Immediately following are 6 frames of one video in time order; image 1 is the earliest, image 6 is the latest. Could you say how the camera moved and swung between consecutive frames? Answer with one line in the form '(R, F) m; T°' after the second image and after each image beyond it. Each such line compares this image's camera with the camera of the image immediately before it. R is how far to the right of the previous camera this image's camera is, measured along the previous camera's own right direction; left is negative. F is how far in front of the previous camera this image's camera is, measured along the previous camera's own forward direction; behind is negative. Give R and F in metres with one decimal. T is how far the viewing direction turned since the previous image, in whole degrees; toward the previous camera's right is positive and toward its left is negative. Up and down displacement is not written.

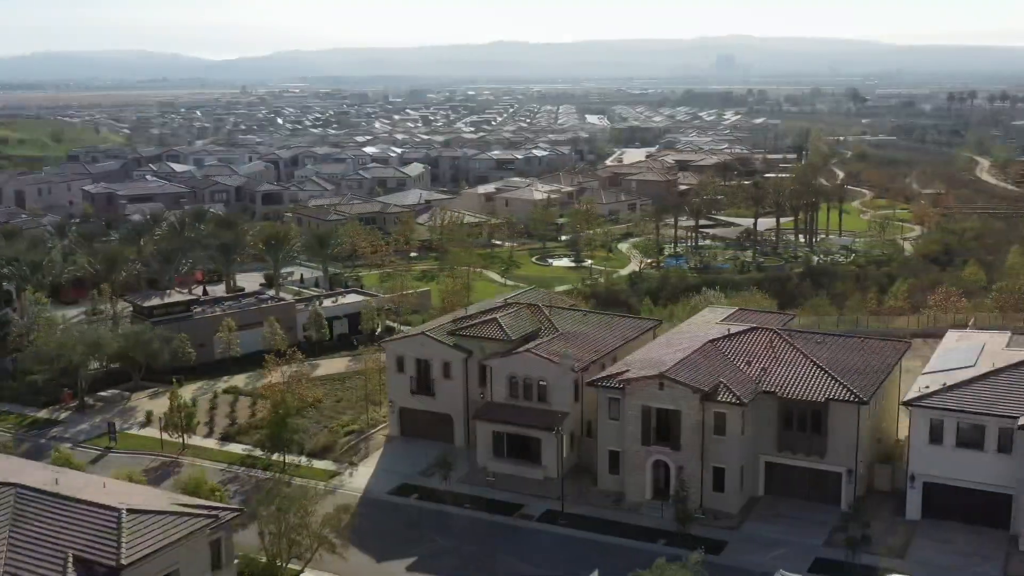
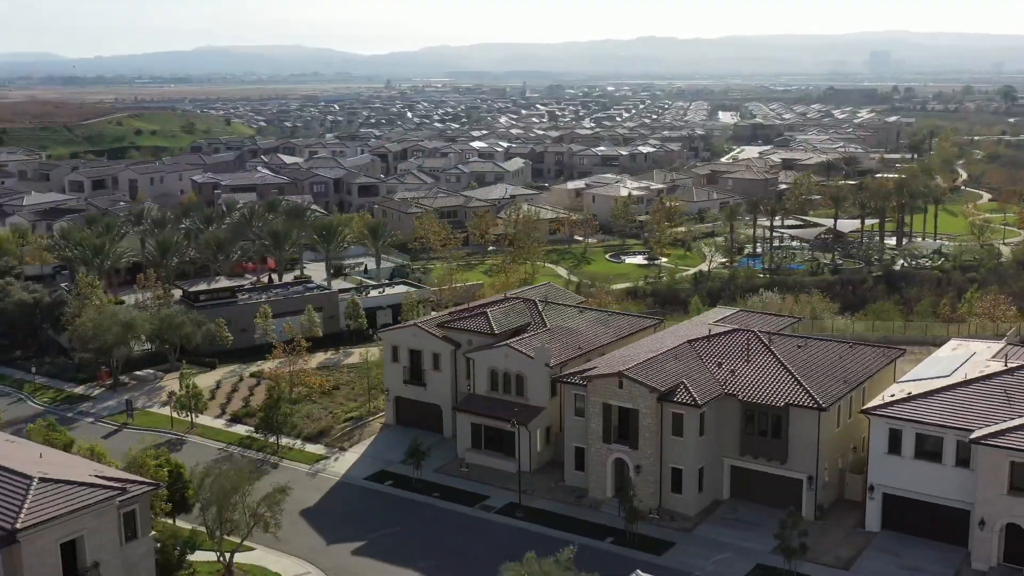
(+5.3, -0.1) m; -7°
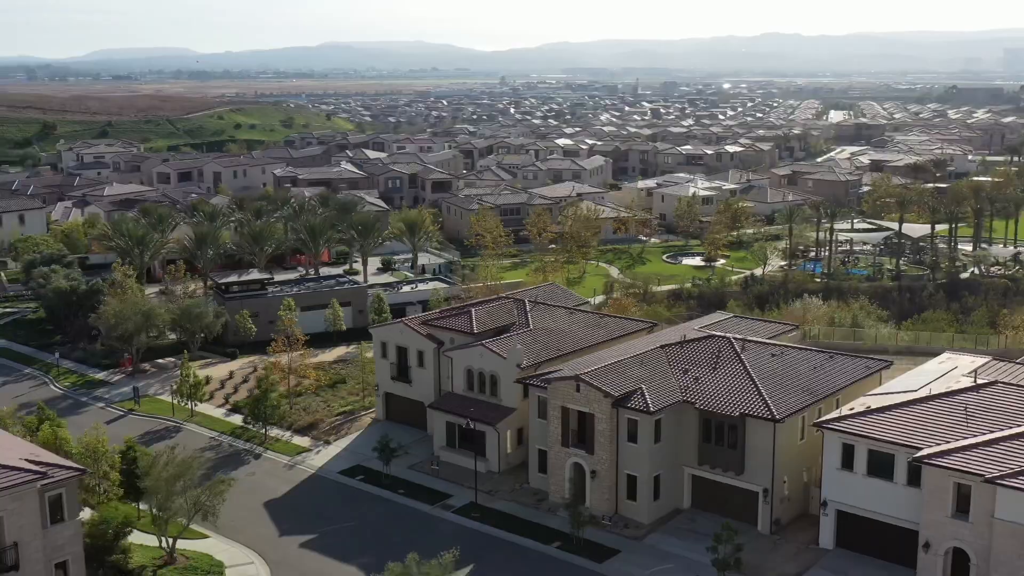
(+4.6, +0.3) m; -6°
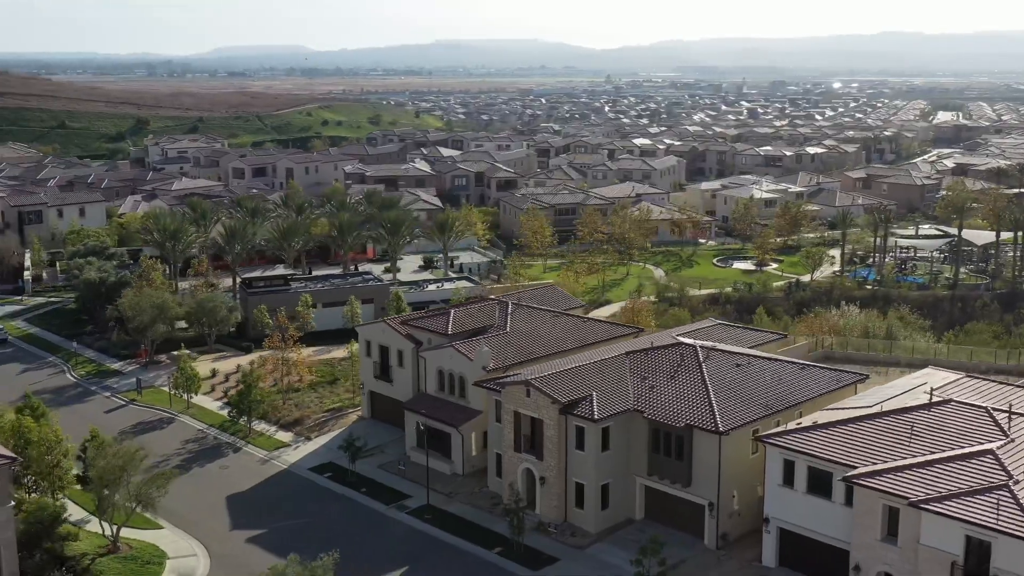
(+4.4, +0.5) m; -5°
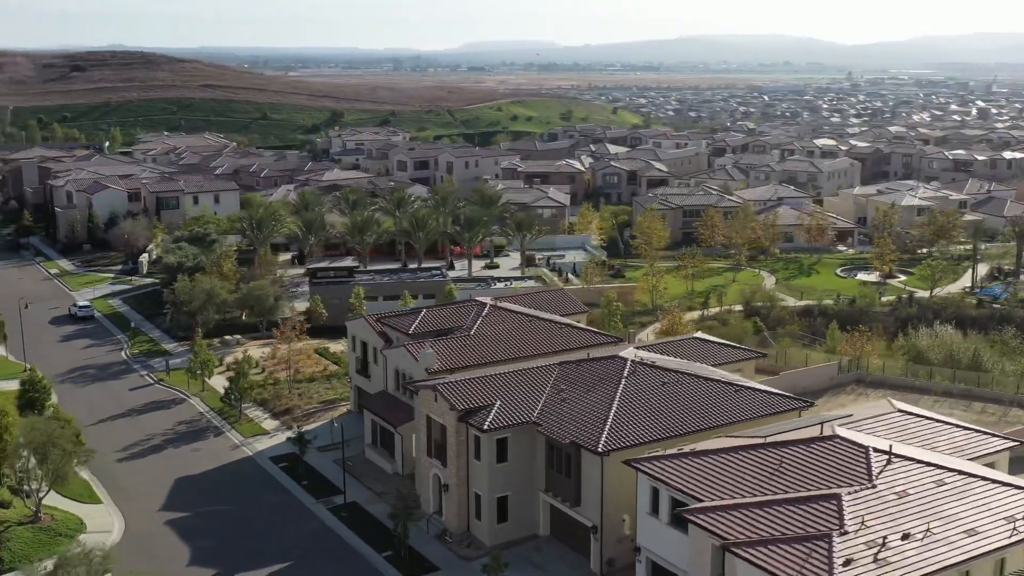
(+9.1, +1.7) m; -12°
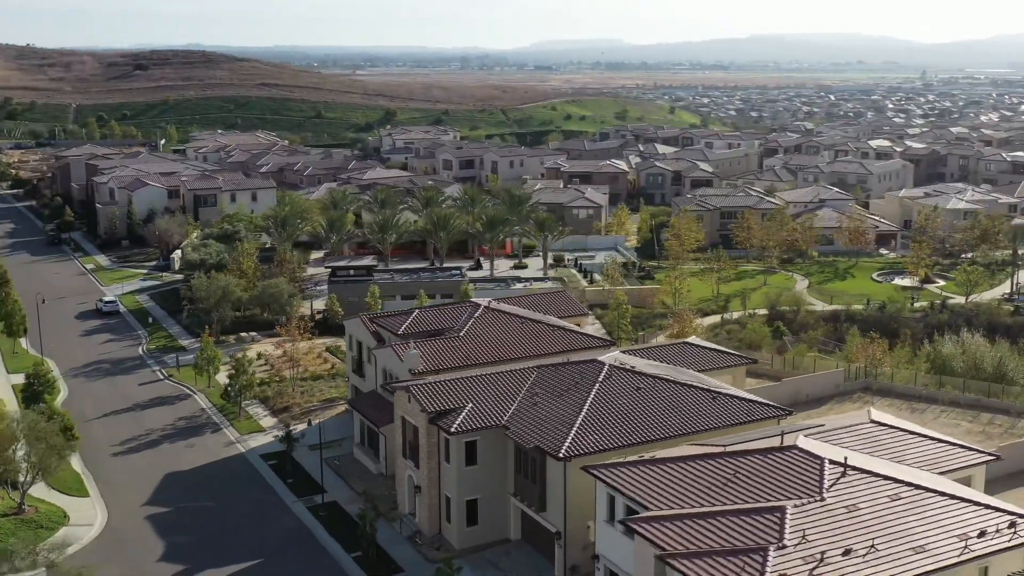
(+2.6, +0.3) m; -3°
